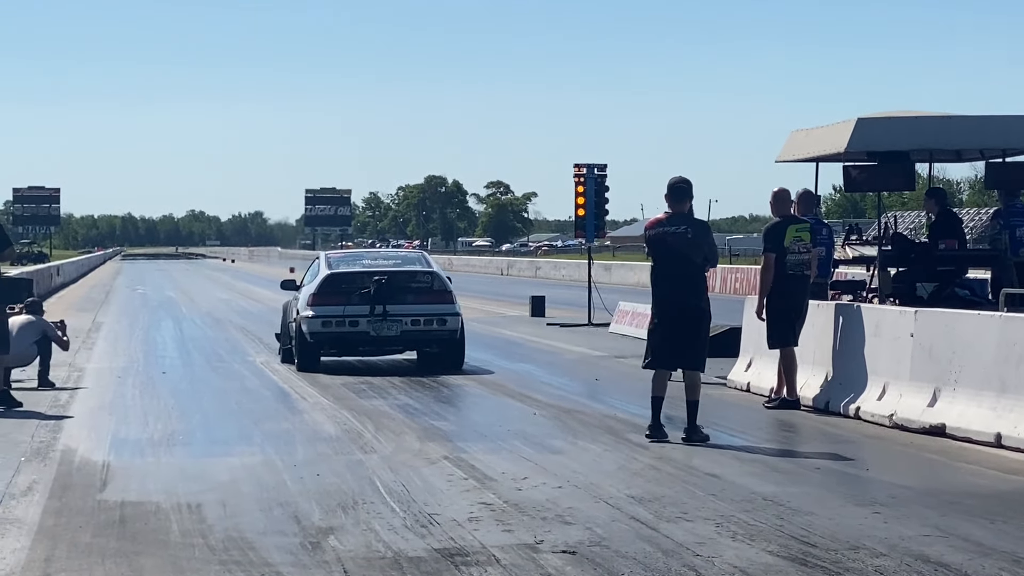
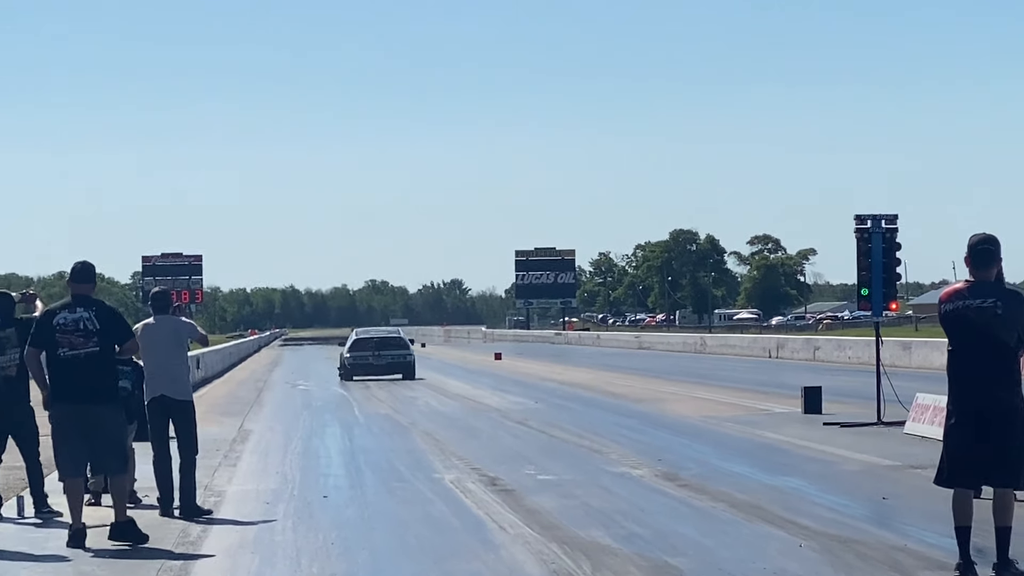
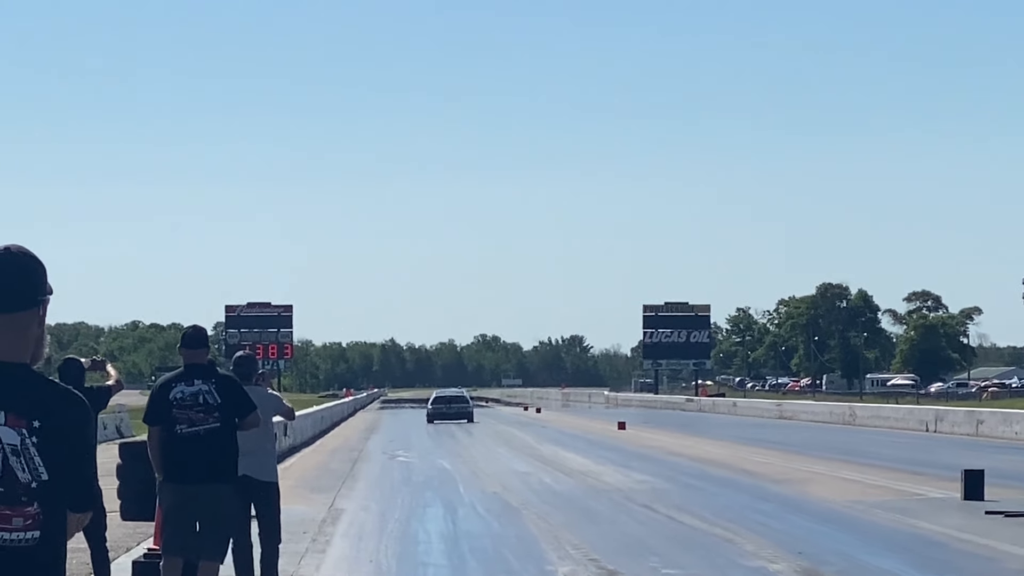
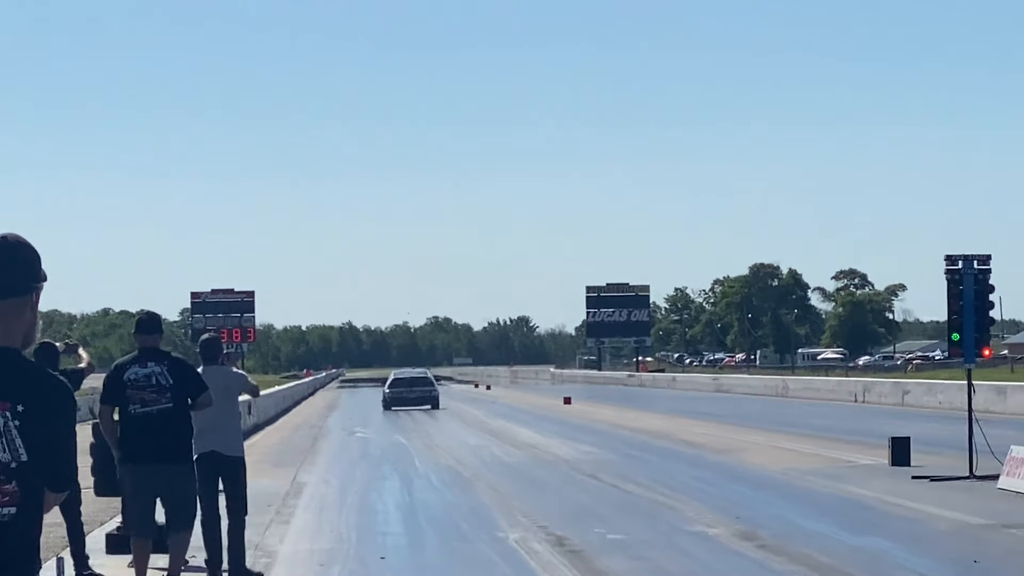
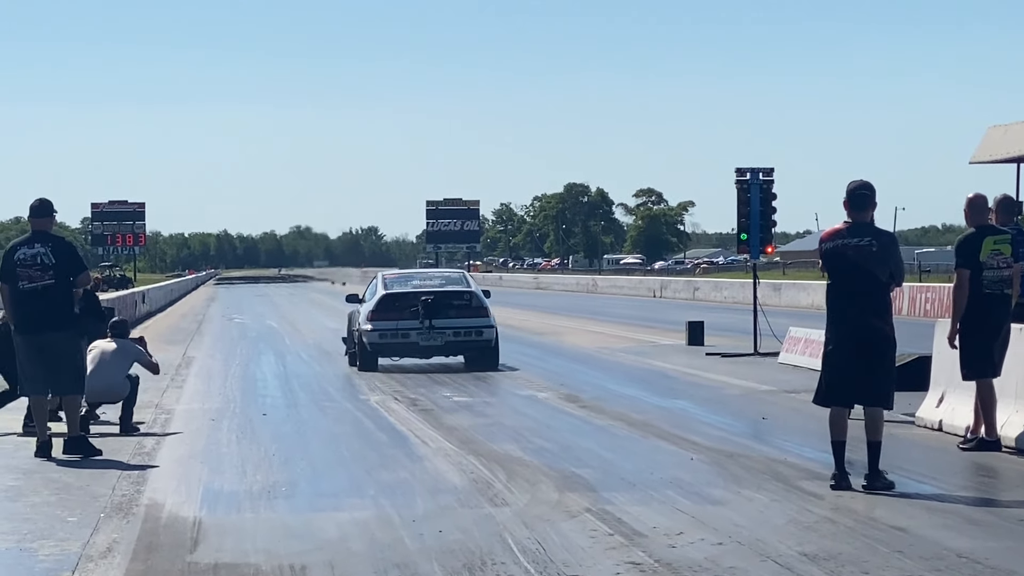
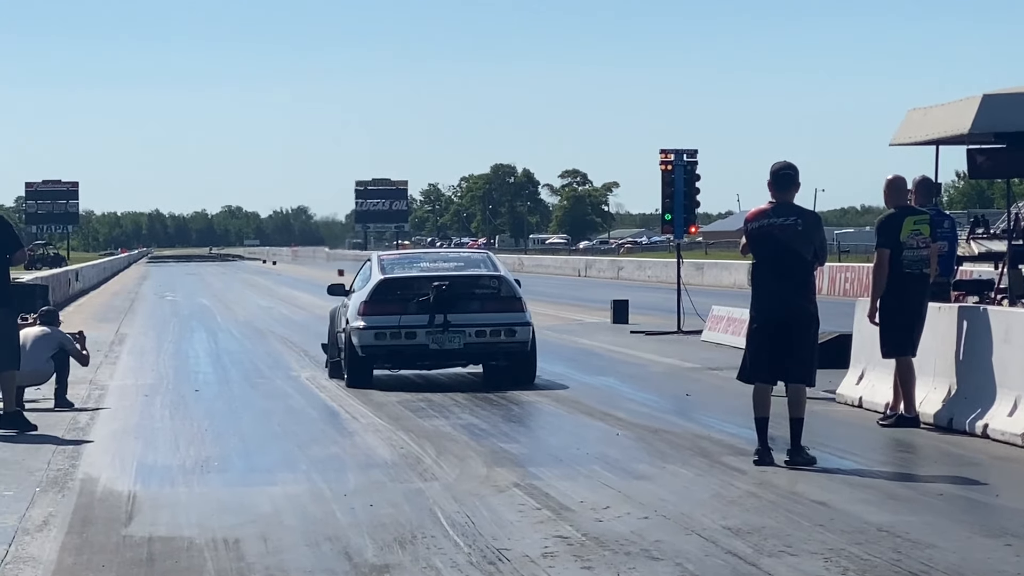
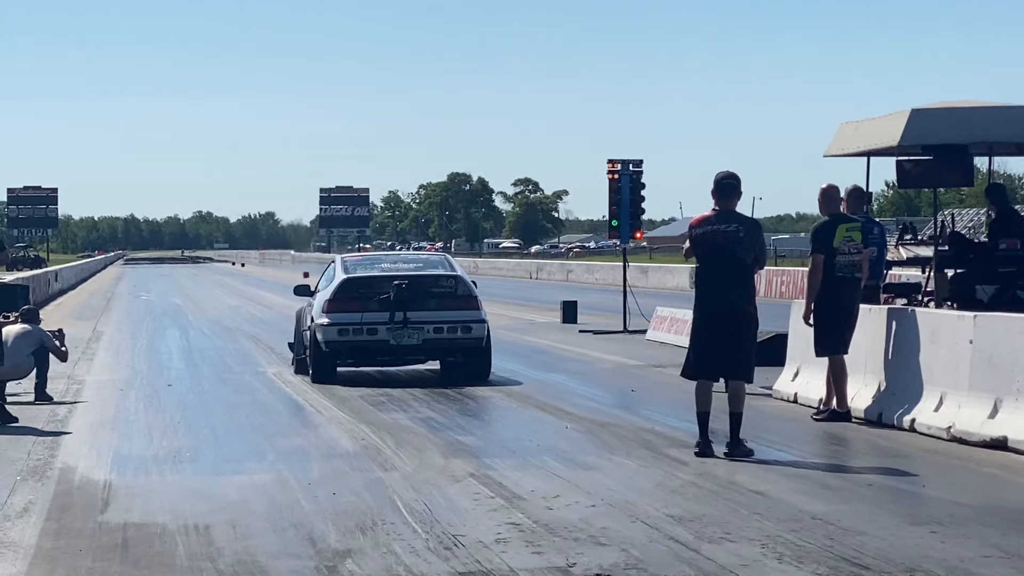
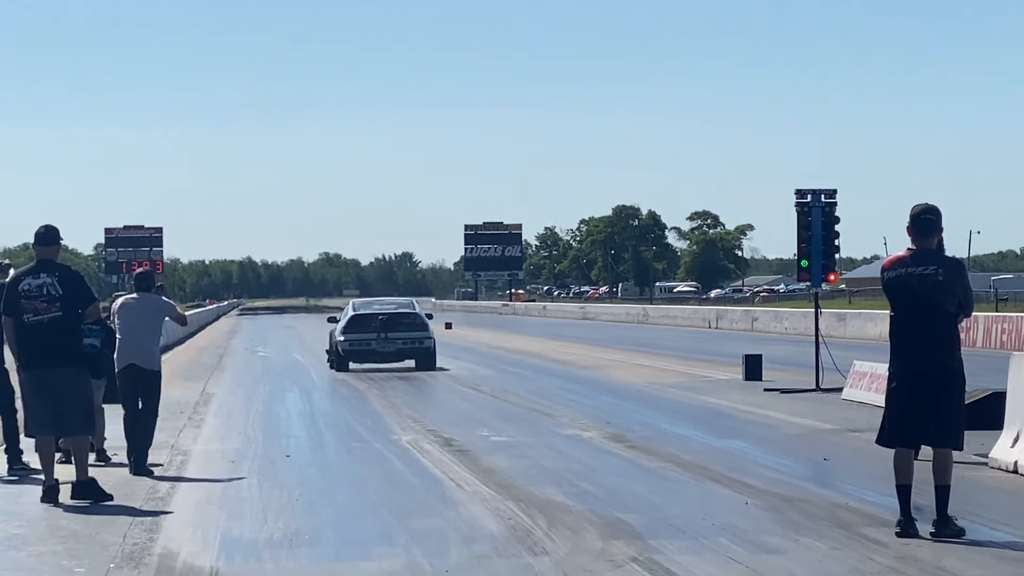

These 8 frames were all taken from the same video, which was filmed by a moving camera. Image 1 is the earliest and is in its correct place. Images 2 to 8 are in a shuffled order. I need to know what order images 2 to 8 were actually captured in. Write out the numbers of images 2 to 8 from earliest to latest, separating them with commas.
7, 6, 5, 8, 2, 4, 3
